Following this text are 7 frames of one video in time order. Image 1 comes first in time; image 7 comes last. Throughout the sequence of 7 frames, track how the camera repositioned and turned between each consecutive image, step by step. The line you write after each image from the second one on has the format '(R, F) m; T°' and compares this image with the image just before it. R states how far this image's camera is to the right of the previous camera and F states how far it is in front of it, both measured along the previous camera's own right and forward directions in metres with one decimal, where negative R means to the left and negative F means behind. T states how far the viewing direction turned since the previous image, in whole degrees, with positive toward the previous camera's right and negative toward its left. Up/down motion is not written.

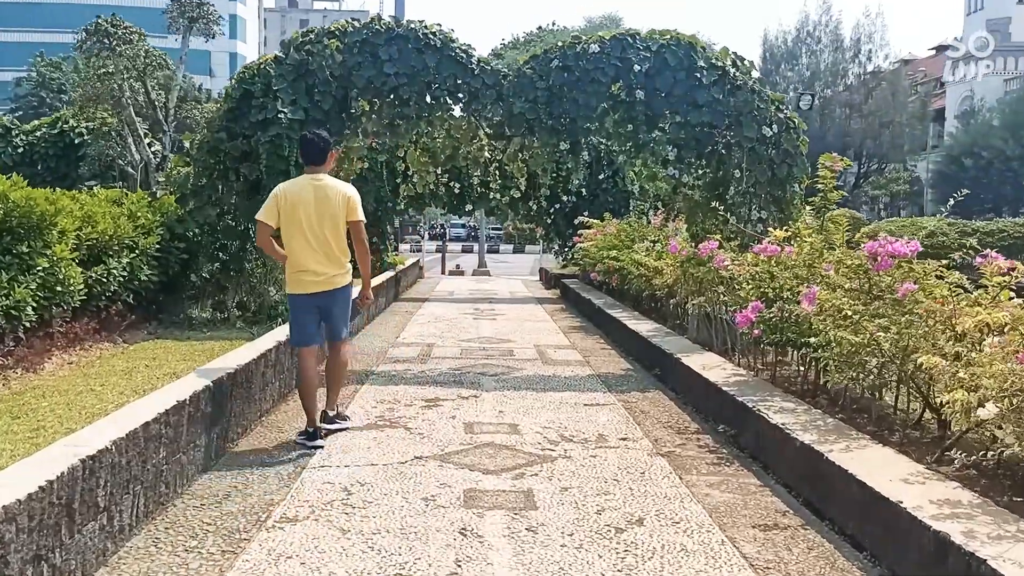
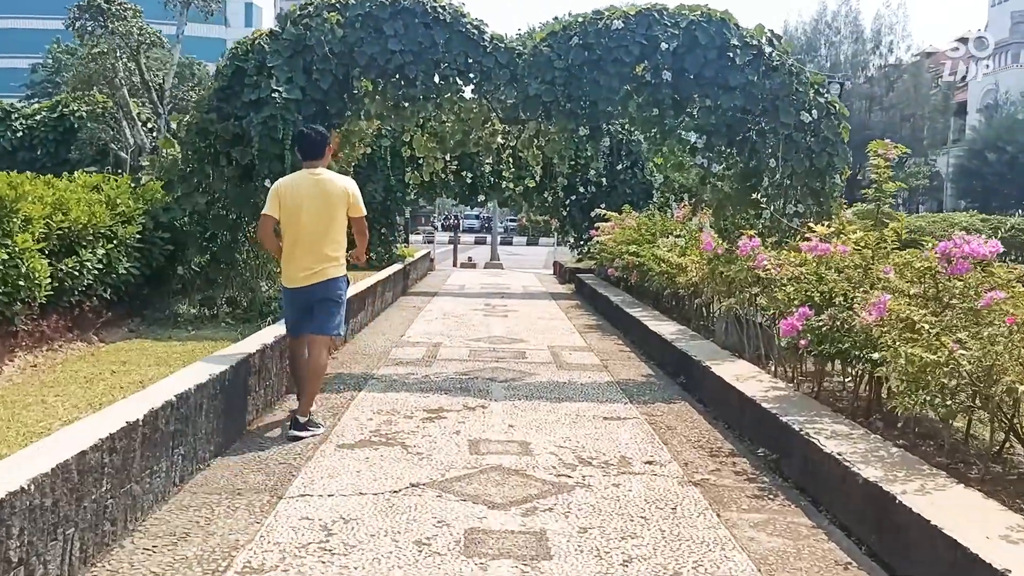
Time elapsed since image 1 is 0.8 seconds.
(0.0, +0.6) m; -1°
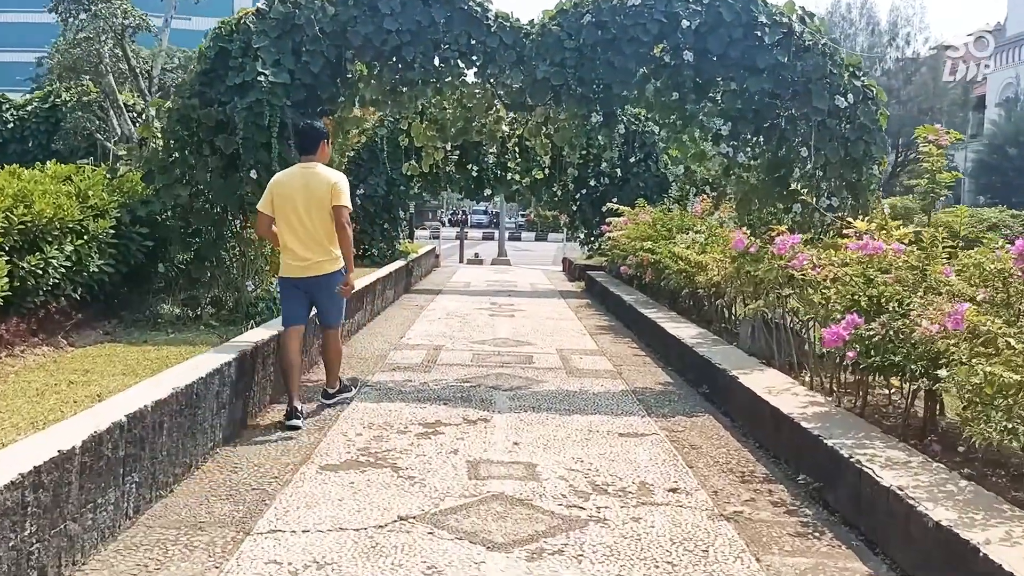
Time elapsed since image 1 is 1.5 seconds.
(0.0, +0.5) m; -1°
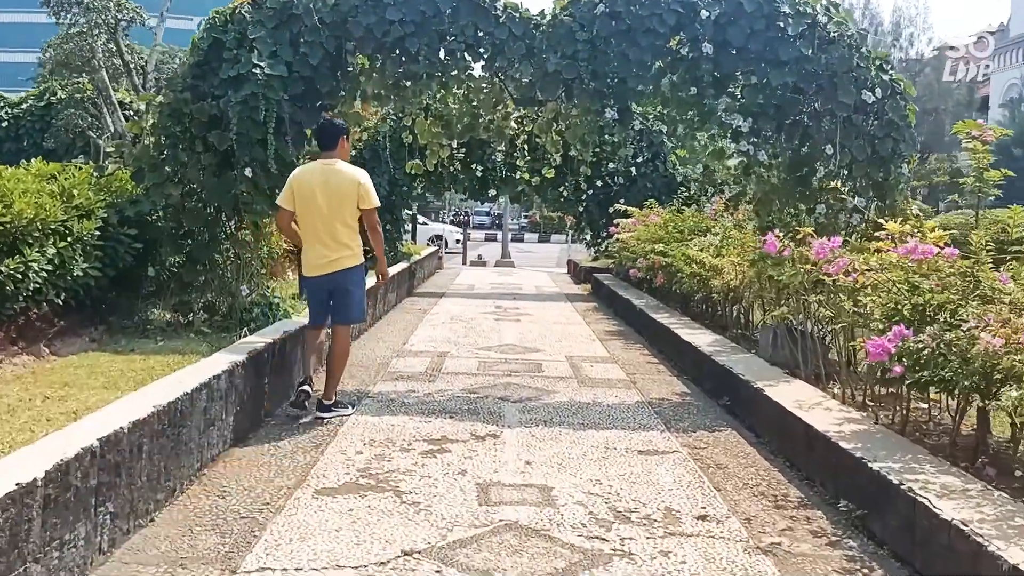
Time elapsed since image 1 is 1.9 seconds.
(-0.1, +0.3) m; 0°
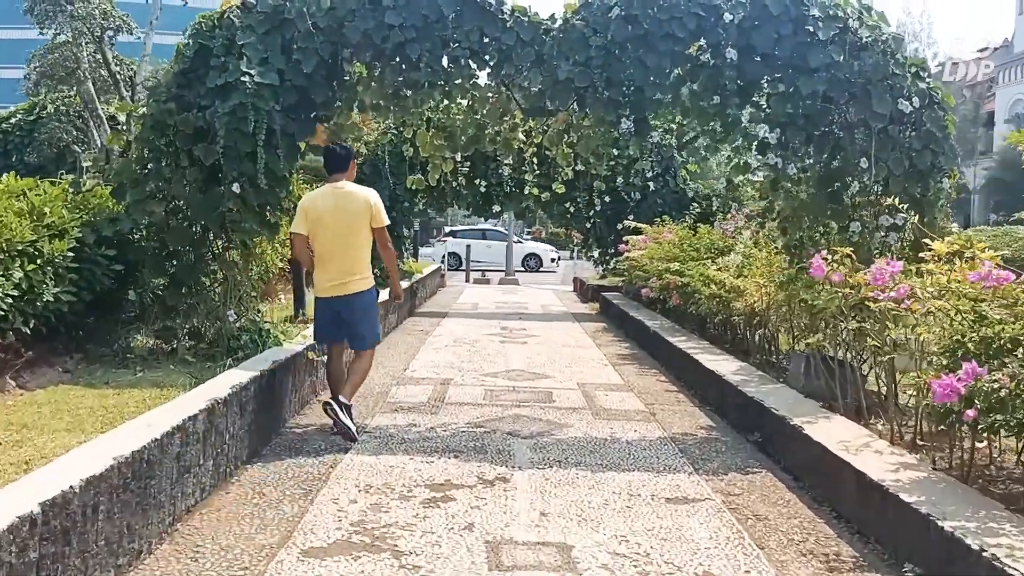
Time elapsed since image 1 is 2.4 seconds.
(-0.1, +0.5) m; 0°
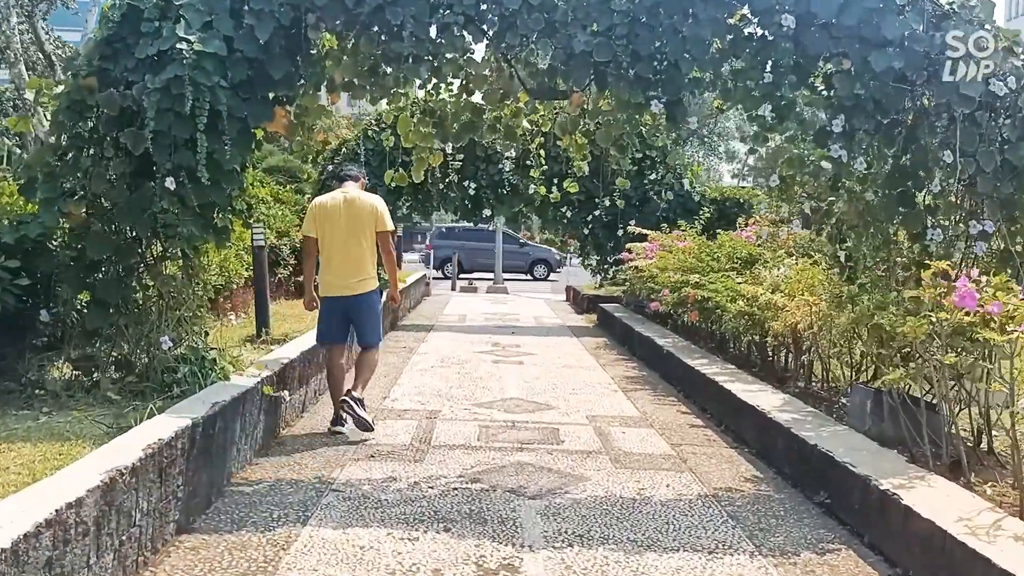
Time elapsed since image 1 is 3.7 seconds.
(-0.1, +1.1) m; +1°
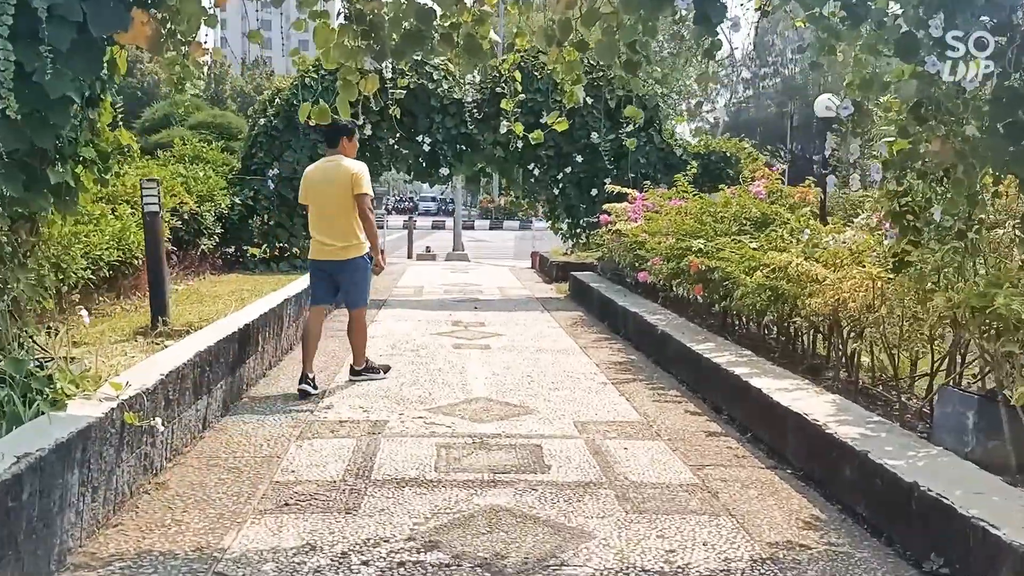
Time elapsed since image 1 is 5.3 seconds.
(0.0, +1.4) m; +3°
